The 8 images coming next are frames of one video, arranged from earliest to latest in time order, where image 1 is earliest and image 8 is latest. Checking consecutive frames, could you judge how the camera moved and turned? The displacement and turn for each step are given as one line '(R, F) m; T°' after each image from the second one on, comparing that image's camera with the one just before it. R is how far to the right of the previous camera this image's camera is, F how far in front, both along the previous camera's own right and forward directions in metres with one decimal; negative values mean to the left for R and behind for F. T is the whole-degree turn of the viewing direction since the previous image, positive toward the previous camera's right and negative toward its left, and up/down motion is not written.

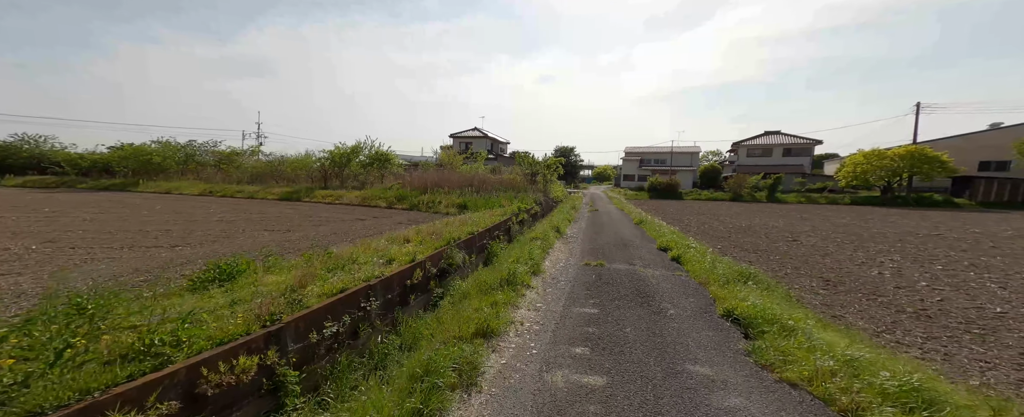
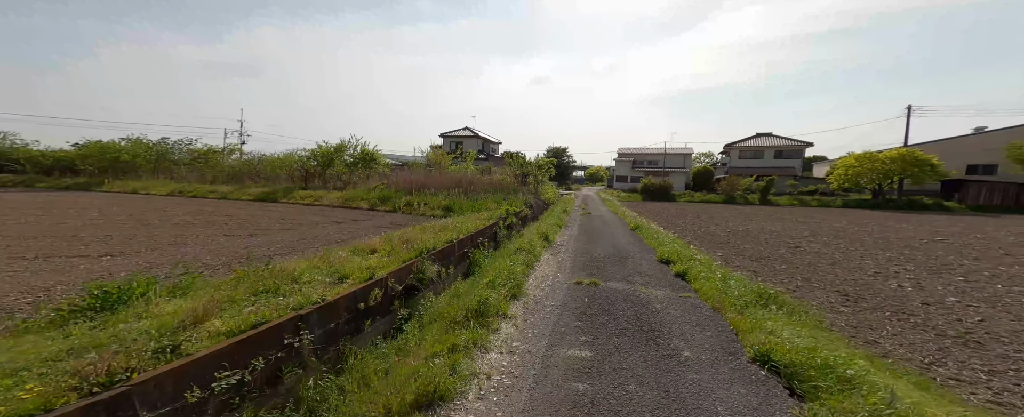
(+0.2, +0.8) m; +1°
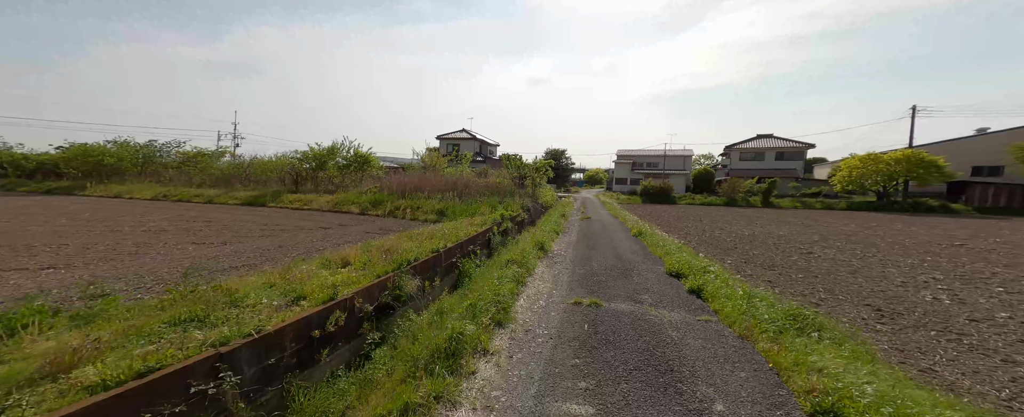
(+0.1, +0.6) m; 0°
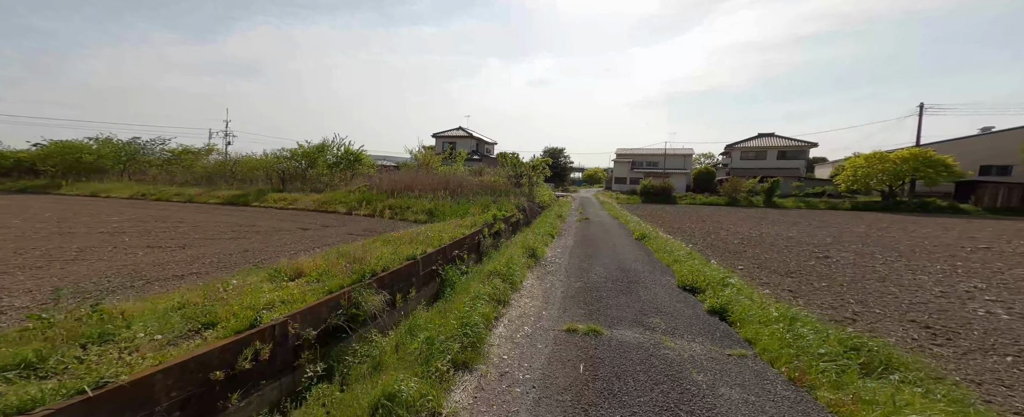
(+0.2, +0.8) m; 0°
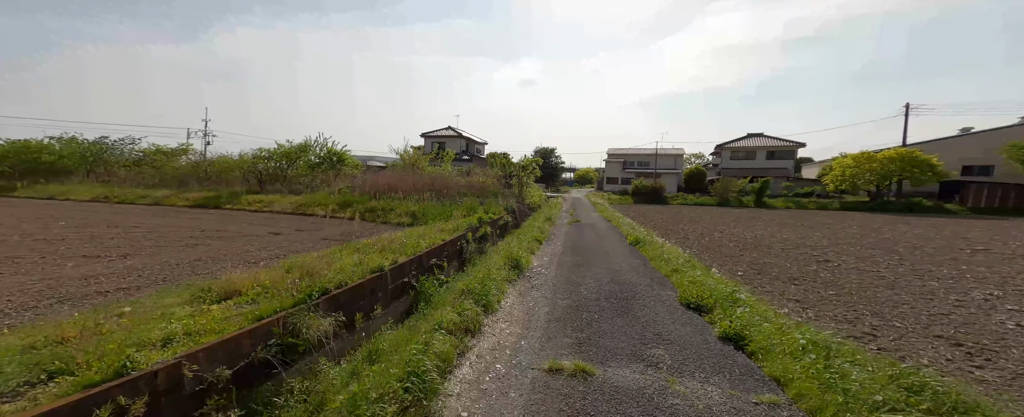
(+0.1, +0.6) m; +1°
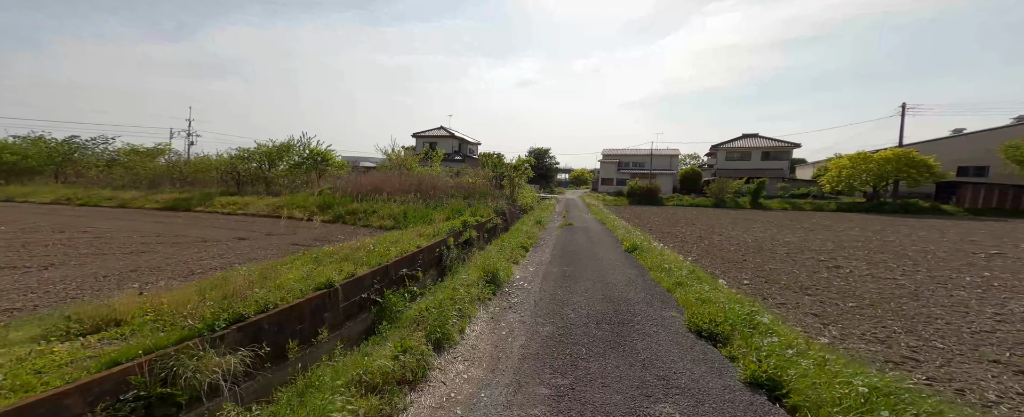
(+0.2, +0.7) m; +1°
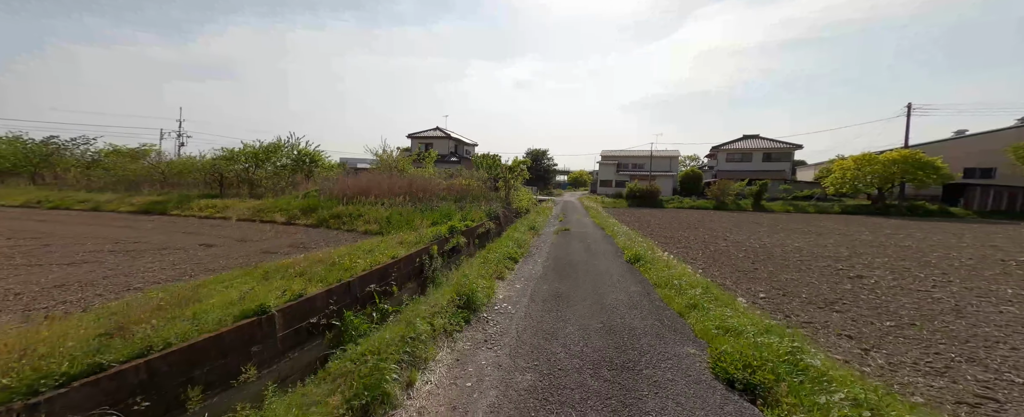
(+0.2, +0.8) m; 0°
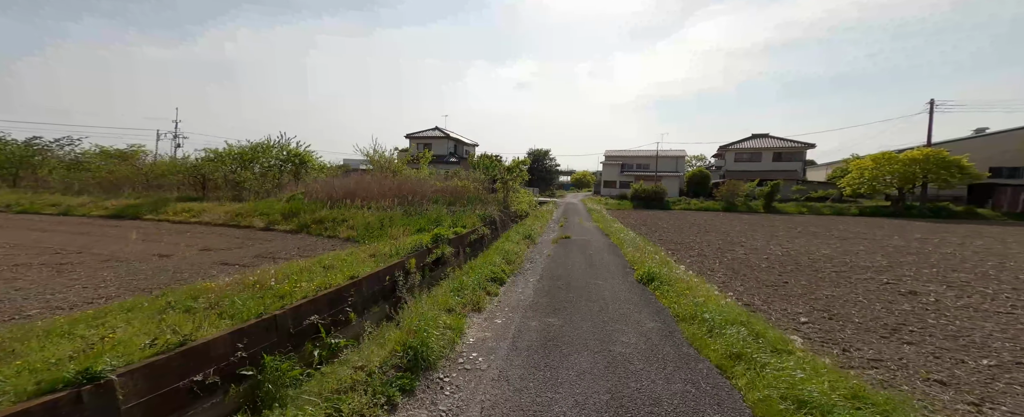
(+0.2, +1.1) m; -1°
